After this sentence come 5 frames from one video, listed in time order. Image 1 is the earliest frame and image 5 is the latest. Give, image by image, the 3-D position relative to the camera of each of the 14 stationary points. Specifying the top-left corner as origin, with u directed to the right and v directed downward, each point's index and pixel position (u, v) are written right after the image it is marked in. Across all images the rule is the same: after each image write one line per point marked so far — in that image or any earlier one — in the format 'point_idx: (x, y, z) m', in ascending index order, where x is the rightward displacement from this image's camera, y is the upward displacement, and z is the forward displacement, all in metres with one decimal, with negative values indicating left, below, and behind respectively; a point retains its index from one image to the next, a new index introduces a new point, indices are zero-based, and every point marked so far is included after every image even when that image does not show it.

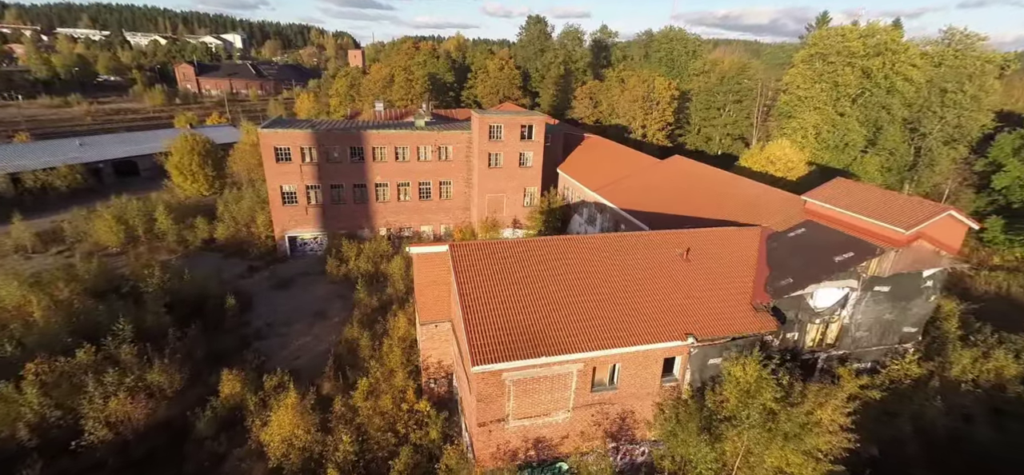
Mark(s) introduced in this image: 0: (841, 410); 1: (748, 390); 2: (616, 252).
0: (+8.7, -4.5, +12.3) m
1: (+6.5, -4.2, +12.9) m
2: (+3.4, -0.5, +15.9) m
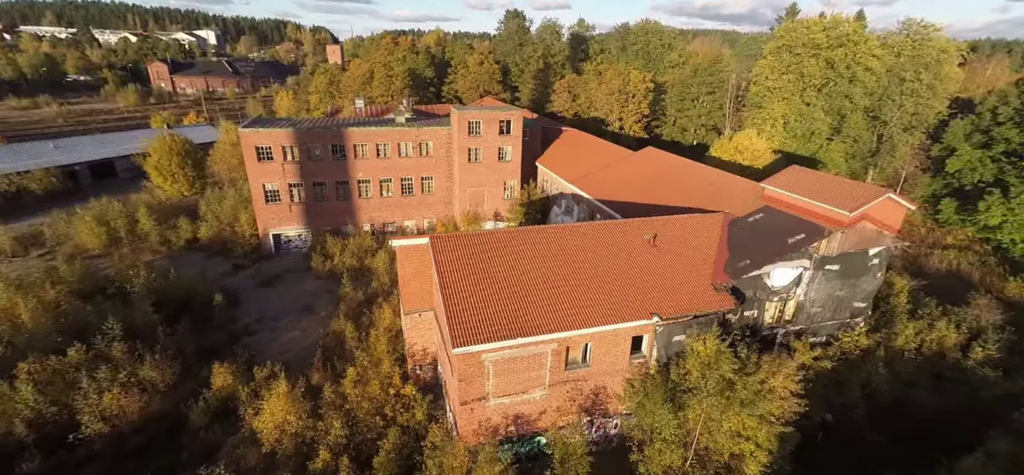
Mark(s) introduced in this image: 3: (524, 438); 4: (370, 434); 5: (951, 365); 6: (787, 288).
0: (+8.2, -4.0, +13.5) m
1: (+5.8, -3.7, +14.0) m
2: (+2.6, -0.1, +16.9) m
3: (+0.4, -6.4, +15.1) m
4: (-4.7, -6.5, +15.5) m
5: (+15.9, -4.6, +17.0) m
6: (+9.7, -1.8, +16.7) m
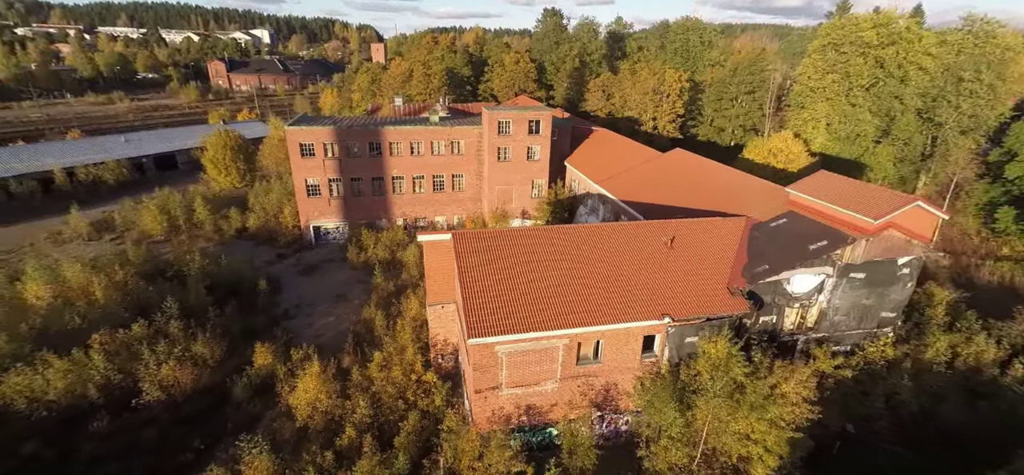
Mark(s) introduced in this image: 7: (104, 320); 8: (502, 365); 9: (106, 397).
0: (+8.5, -4.2, +13.5) m
1: (+6.2, -3.8, +14.2) m
2: (+3.3, -0.2, +17.3) m
3: (+0.8, -6.4, +15.7) m
4: (-4.2, -6.3, +16.5) m
5: (+16.4, -5.0, +16.3) m
6: (+10.4, -2.0, +16.5) m
7: (-16.7, -3.4, +19.3) m
8: (-0.3, -4.0, +14.6) m
9: (-14.8, -5.8, +17.2) m
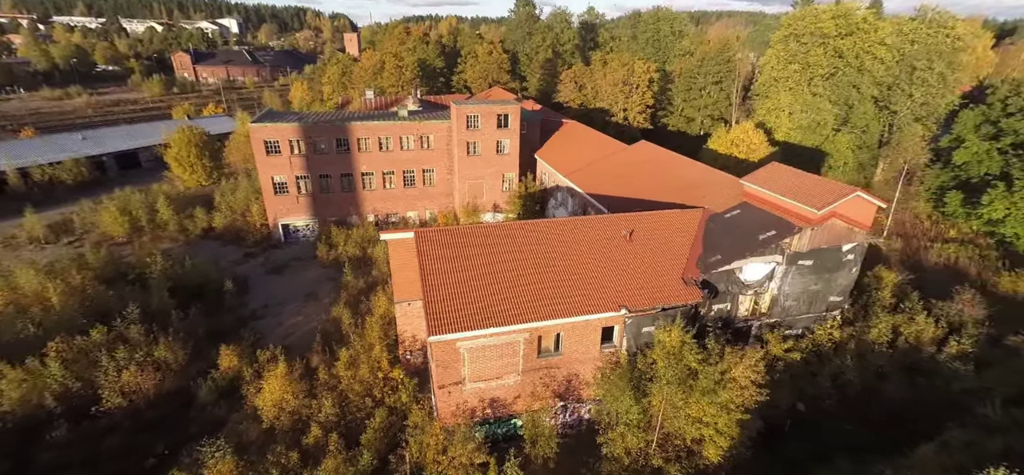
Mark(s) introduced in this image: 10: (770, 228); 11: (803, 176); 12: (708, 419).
0: (+7.3, -3.9, +14.2) m
1: (+5.0, -3.6, +14.8) m
2: (+2.0, +0.1, +17.7) m
3: (-0.4, -6.3, +16.1) m
4: (-5.4, -6.3, +16.8) m
5: (+15.2, -4.5, +17.3) m
6: (+9.1, -1.6, +17.2) m
7: (-18.0, -3.6, +18.9) m
8: (-1.5, -3.9, +14.9) m
9: (-16.1, -6.0, +17.1) m
10: (+9.4, +0.3, +17.1) m
11: (+11.6, +2.5, +18.8) m
12: (+5.7, -5.3, +13.8) m
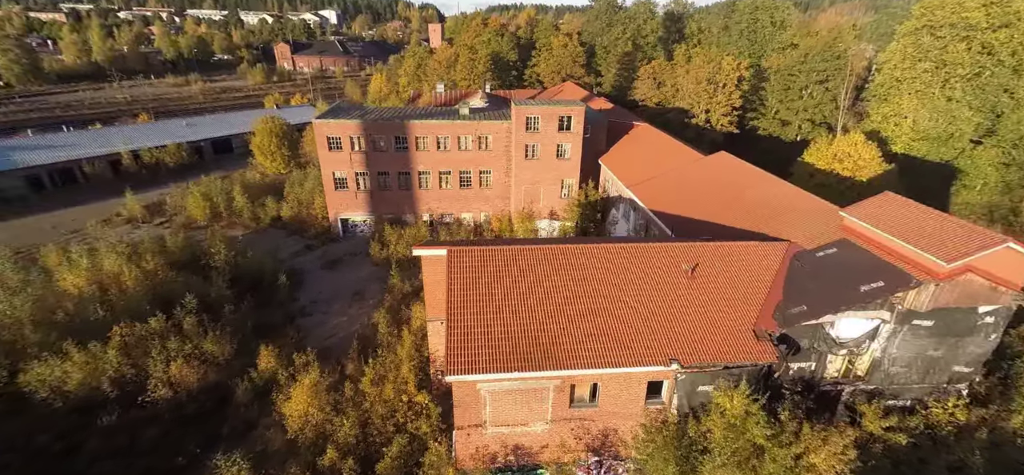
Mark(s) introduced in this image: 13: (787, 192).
0: (+7.9, -5.3, +11.3) m
1: (+5.7, -4.8, +12.2) m
2: (+3.4, -0.9, +15.4) m
3: (+0.4, -7.1, +14.4) m
4: (-4.4, -6.7, +15.8) m
5: (+16.0, -6.3, +13.1) m
6: (+10.2, -3.1, +13.9) m
7: (-16.4, -3.2, +19.9) m
8: (-0.7, -4.7, +13.3) m
9: (-14.9, -5.8, +17.8) m
10: (+10.6, -1.1, +13.7) m
11: (+13.2, +0.9, +15.0) m
12: (+6.1, -6.6, +11.1) m
13: (+11.8, +2.0, +19.8) m
